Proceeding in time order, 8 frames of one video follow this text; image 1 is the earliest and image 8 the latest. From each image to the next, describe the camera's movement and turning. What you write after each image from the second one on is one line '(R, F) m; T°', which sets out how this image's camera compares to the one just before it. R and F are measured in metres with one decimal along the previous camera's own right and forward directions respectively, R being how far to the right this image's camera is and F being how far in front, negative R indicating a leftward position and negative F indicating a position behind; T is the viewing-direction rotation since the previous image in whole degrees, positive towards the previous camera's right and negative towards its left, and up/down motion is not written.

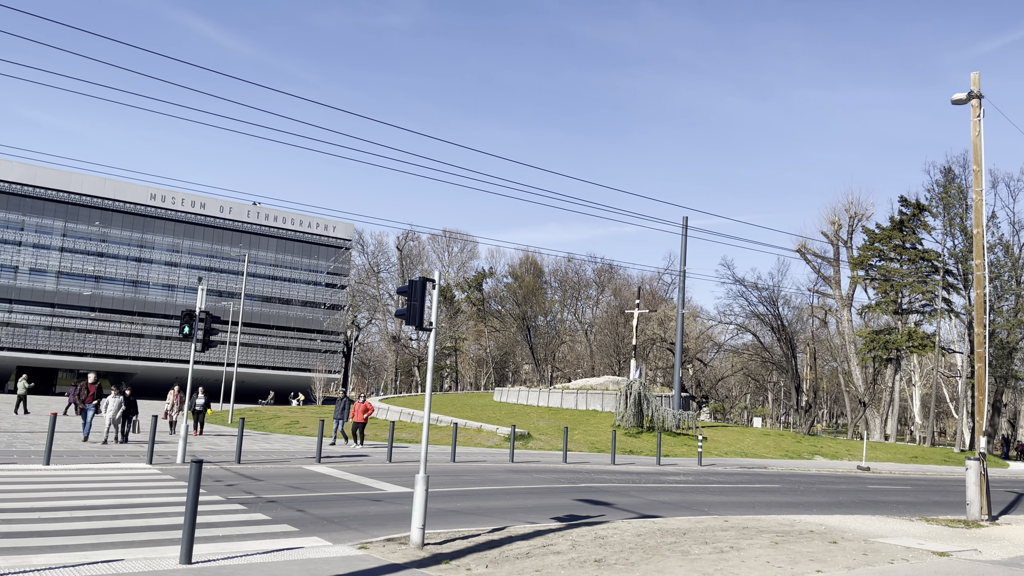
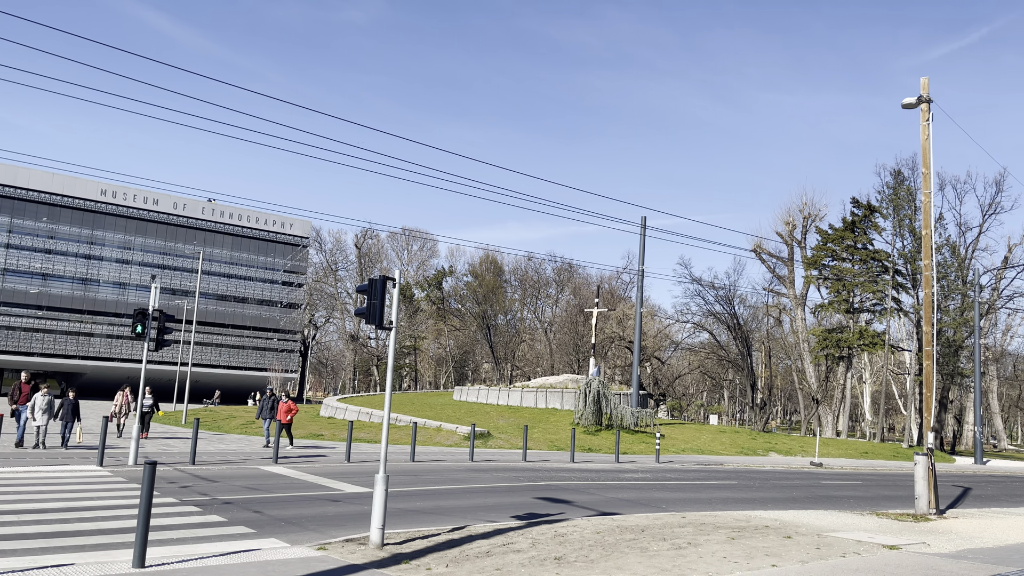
(0.0, 0.0) m; +3°
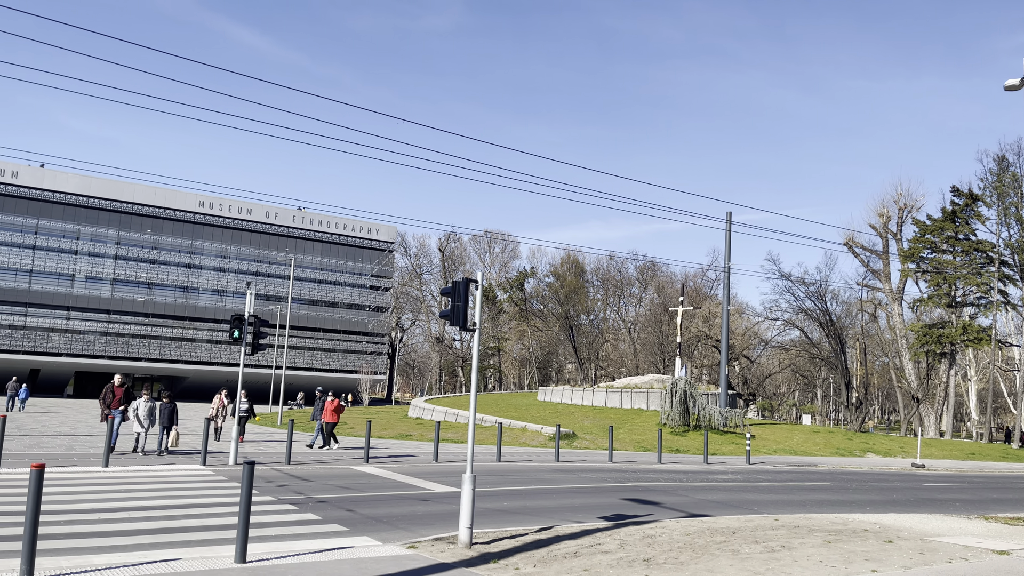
(0.0, 0.0) m; -6°
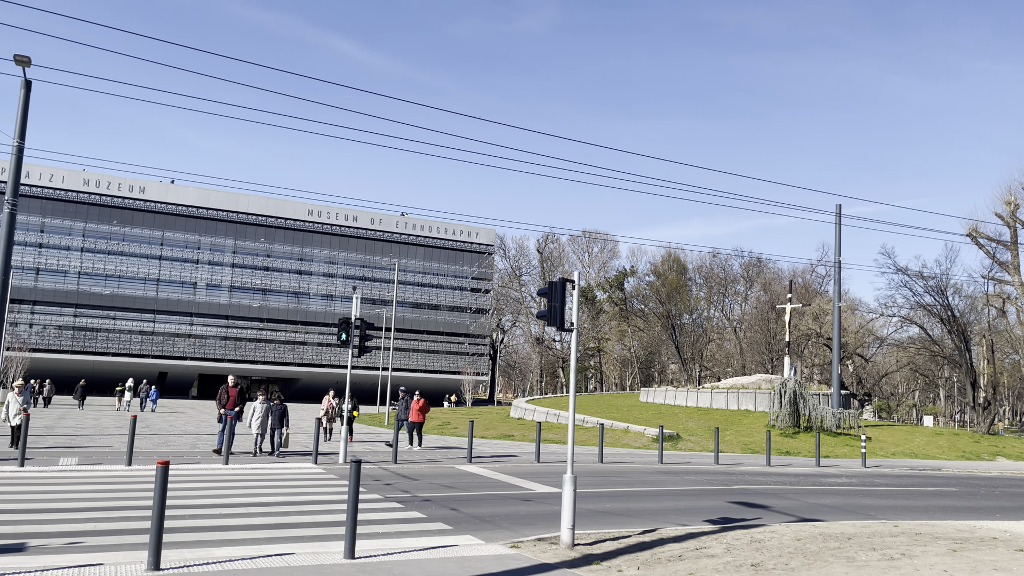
(0.0, 0.0) m; -7°
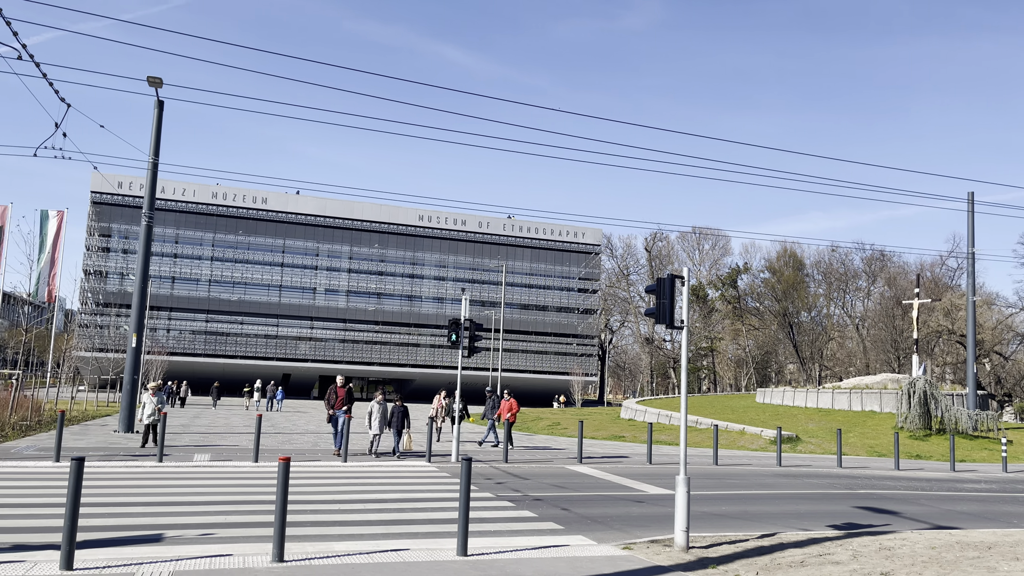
(0.0, +0.1) m; -8°
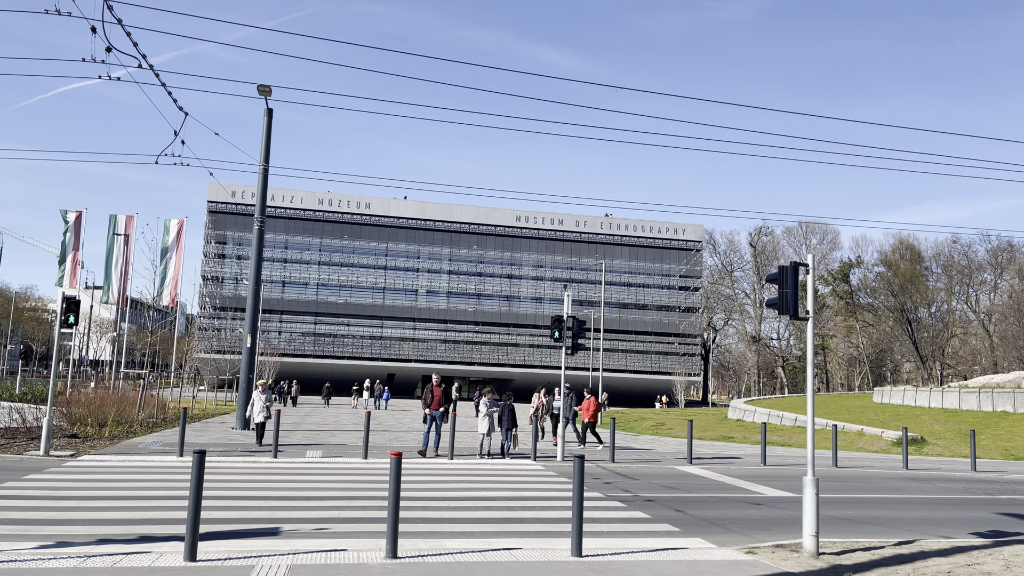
(-0.1, +0.2) m; -7°
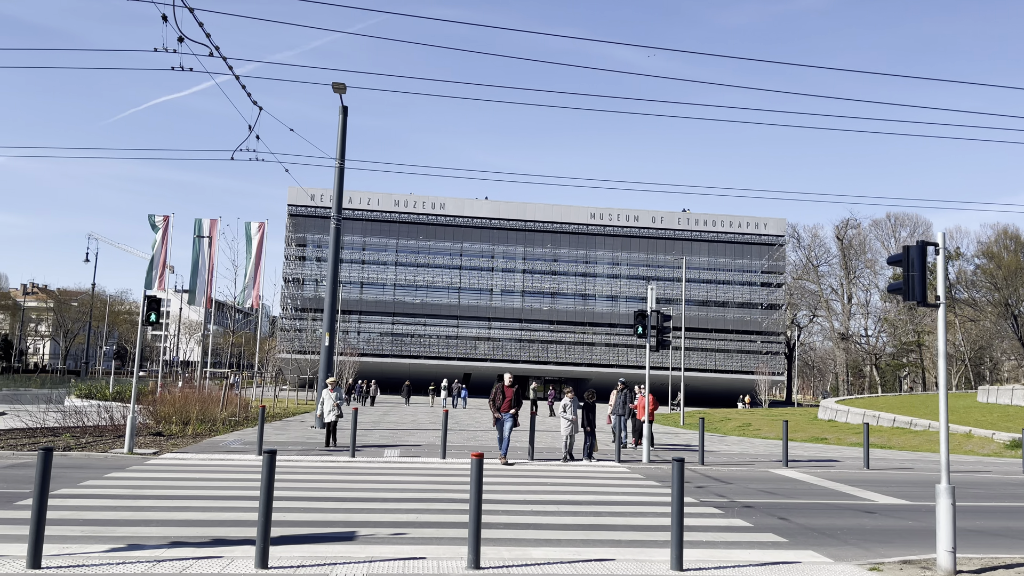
(-0.1, +0.7) m; -5°
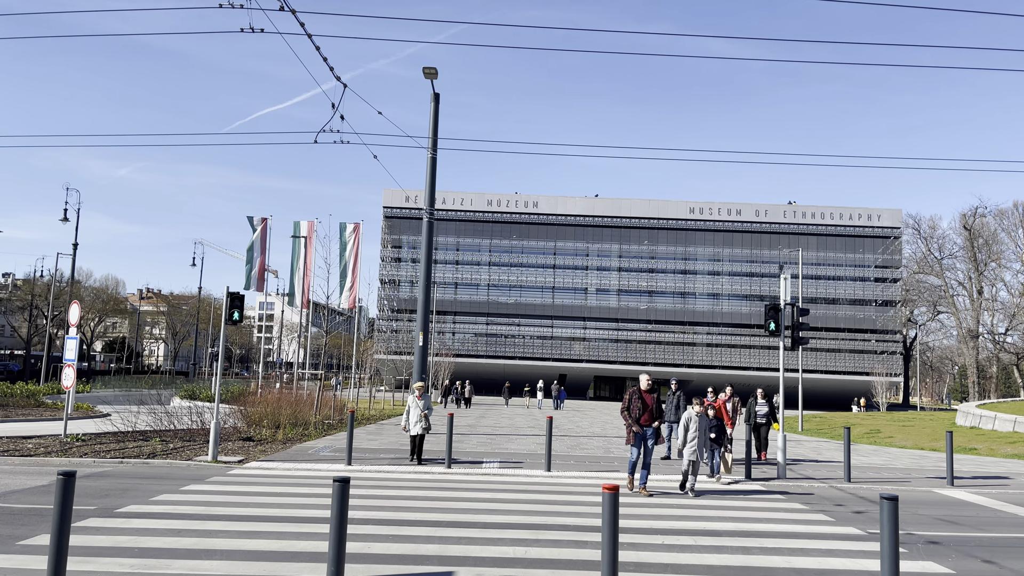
(-0.3, +1.7) m; -7°
